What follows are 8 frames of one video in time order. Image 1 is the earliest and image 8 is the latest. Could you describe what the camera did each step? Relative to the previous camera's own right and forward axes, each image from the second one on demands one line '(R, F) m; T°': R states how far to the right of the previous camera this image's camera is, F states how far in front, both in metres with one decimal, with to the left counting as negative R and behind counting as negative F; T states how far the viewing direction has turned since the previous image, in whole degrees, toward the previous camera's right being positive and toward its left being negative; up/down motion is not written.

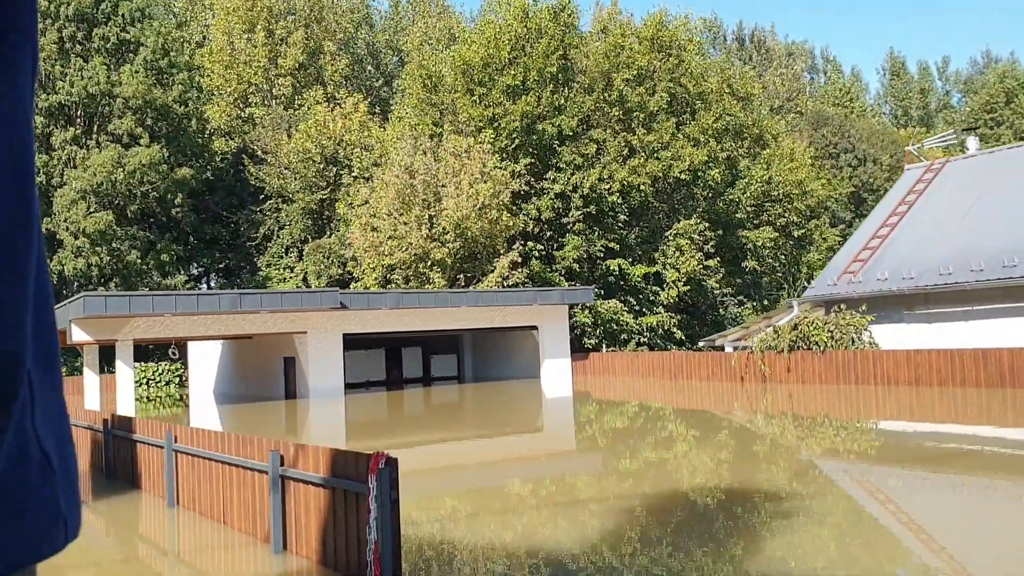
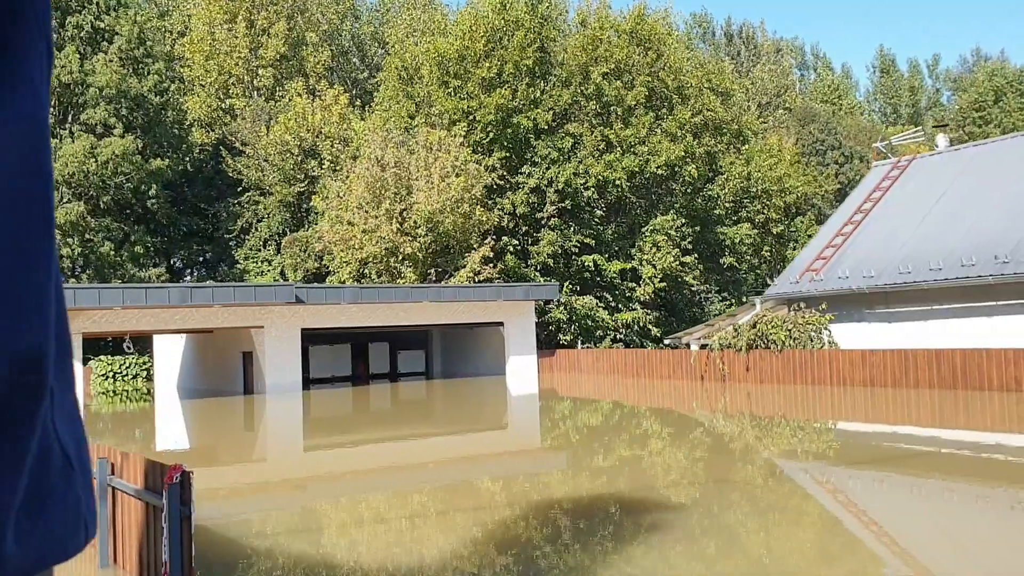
(+0.4, +0.2) m; 0°
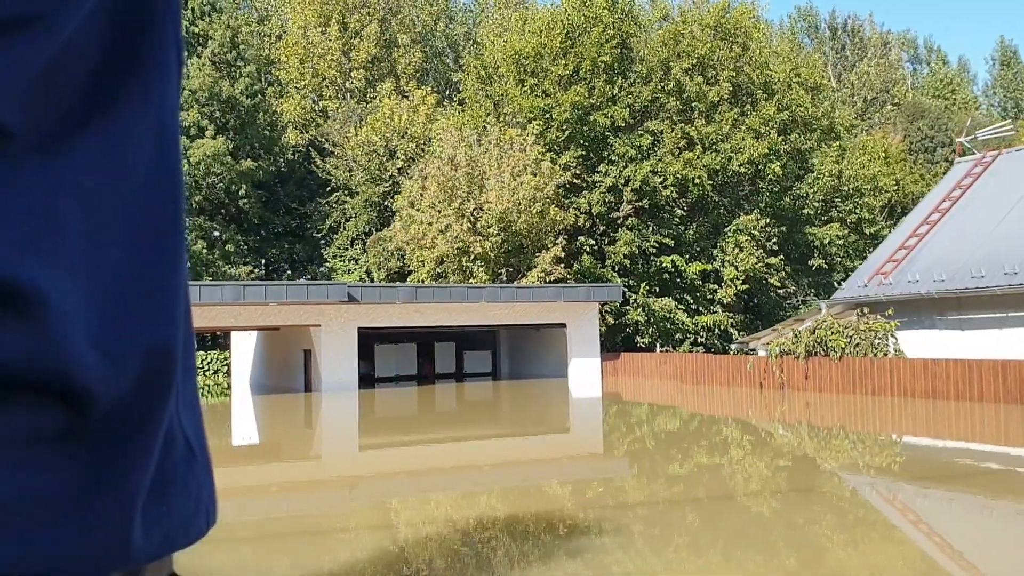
(+0.6, +0.3) m; -6°
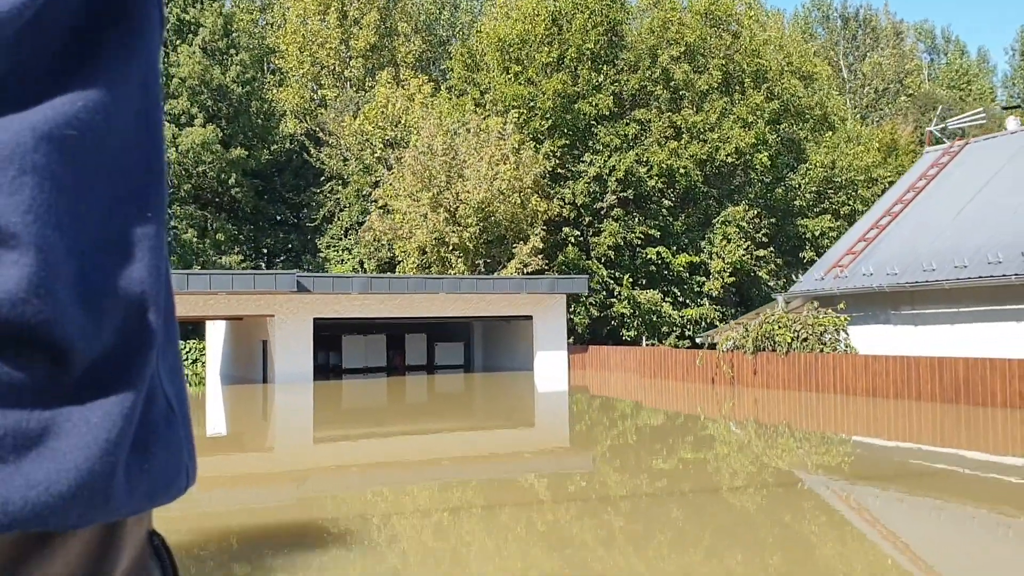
(+0.8, +0.2) m; -1°
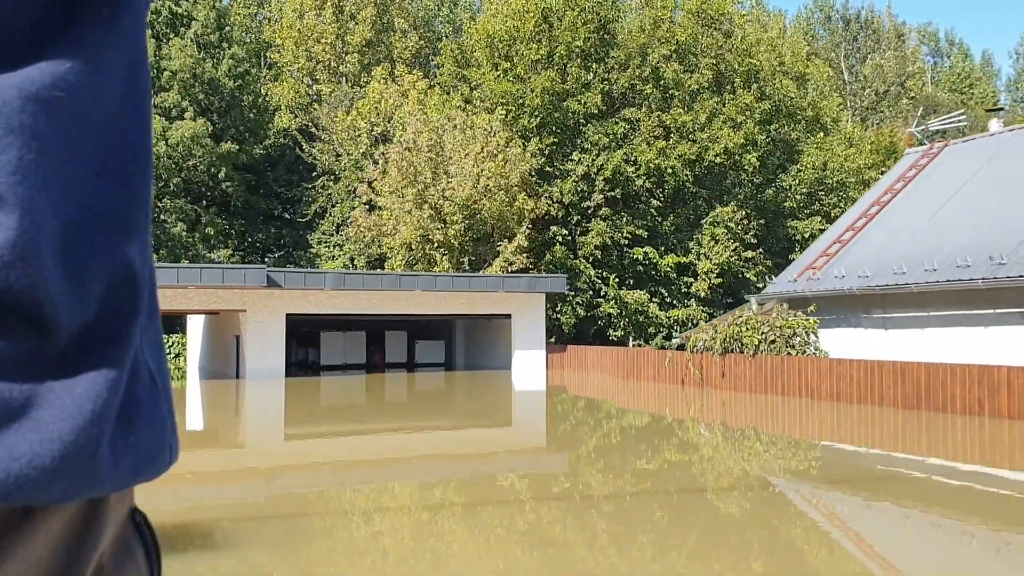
(+0.3, +0.1) m; 0°
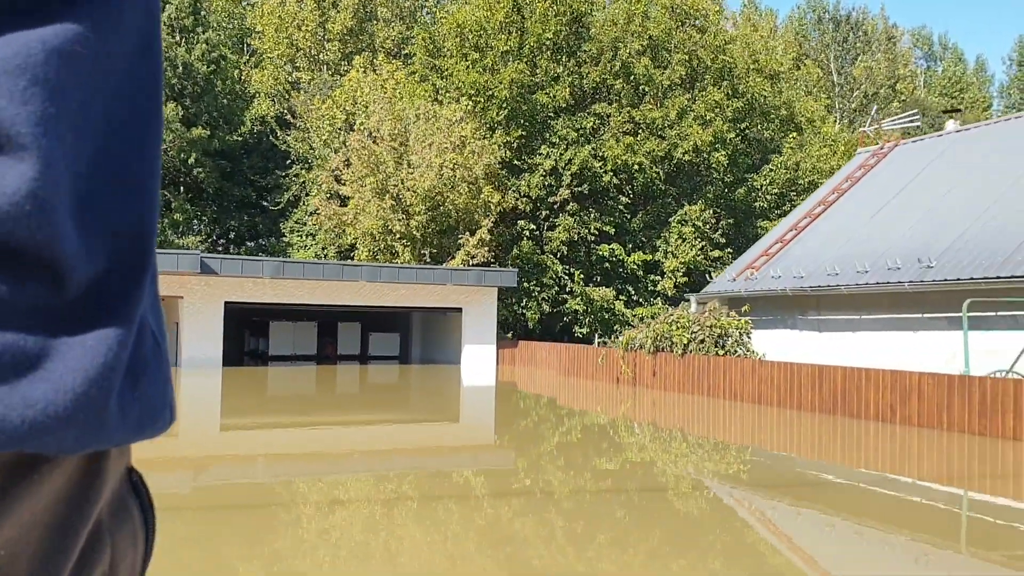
(+0.6, +0.2) m; 0°
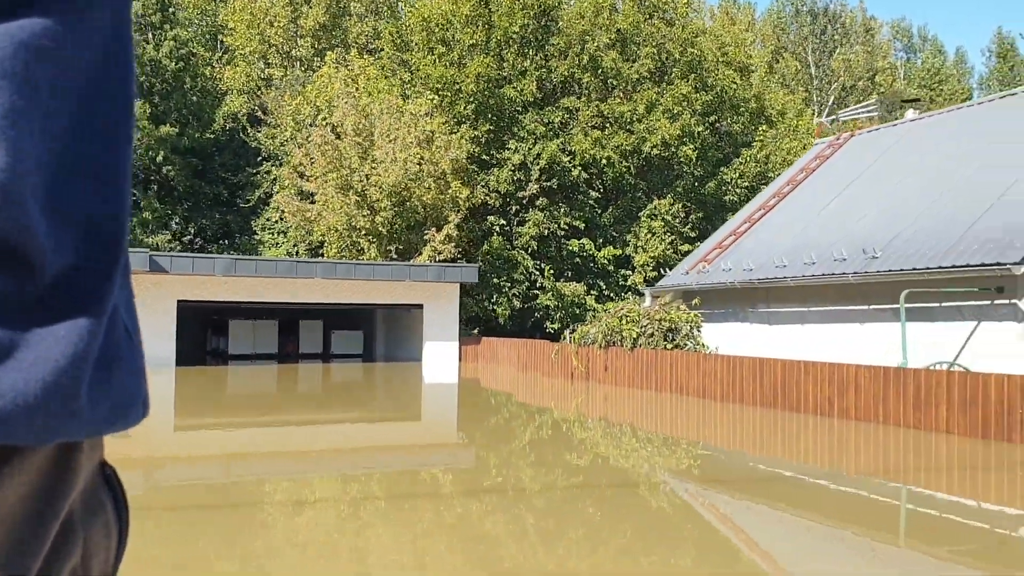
(+0.3, +0.1) m; +1°
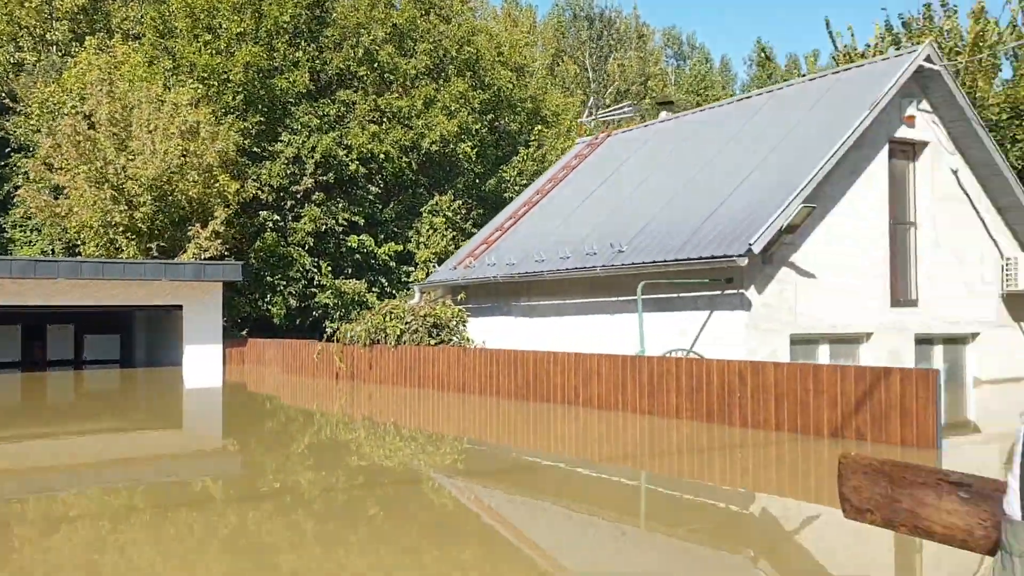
(+0.3, +0.1) m; +12°
